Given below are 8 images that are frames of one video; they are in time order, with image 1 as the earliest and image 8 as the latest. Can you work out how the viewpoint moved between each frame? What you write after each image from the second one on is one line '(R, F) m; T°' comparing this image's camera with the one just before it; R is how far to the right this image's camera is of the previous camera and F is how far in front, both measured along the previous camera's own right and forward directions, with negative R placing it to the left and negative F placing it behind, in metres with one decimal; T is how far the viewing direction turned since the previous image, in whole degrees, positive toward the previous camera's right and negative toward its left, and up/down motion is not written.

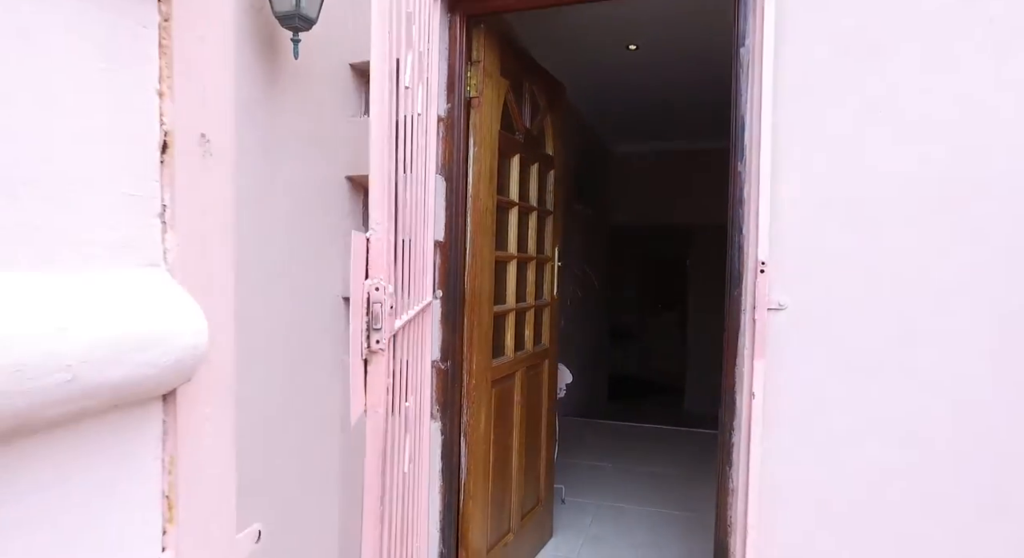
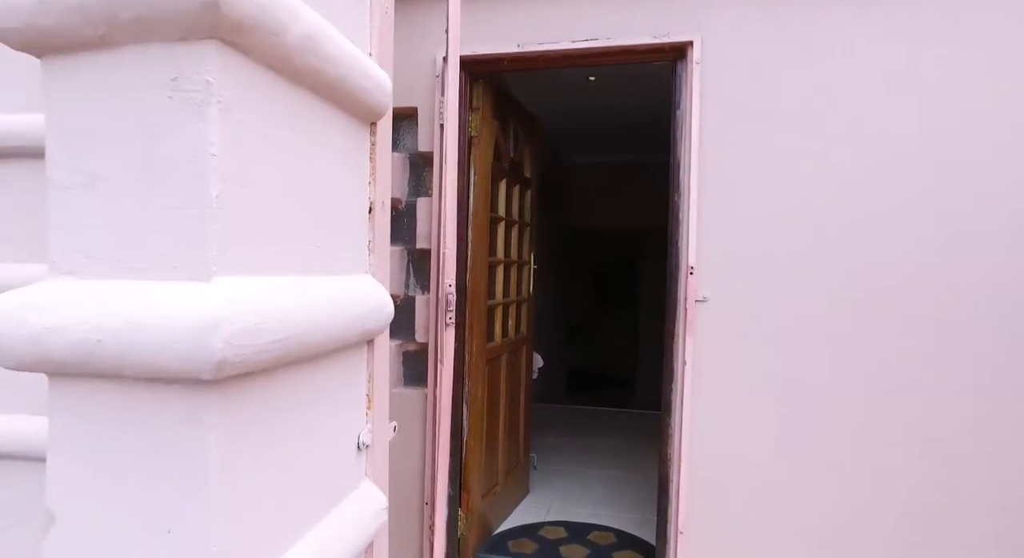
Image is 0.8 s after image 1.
(-0.2, -0.6) m; +5°
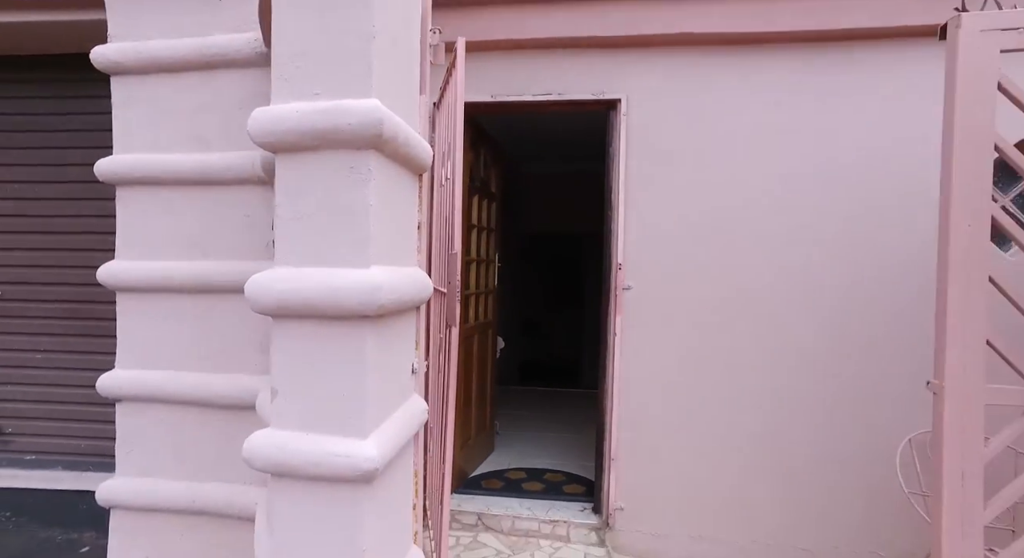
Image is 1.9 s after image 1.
(-0.1, -0.7) m; +5°
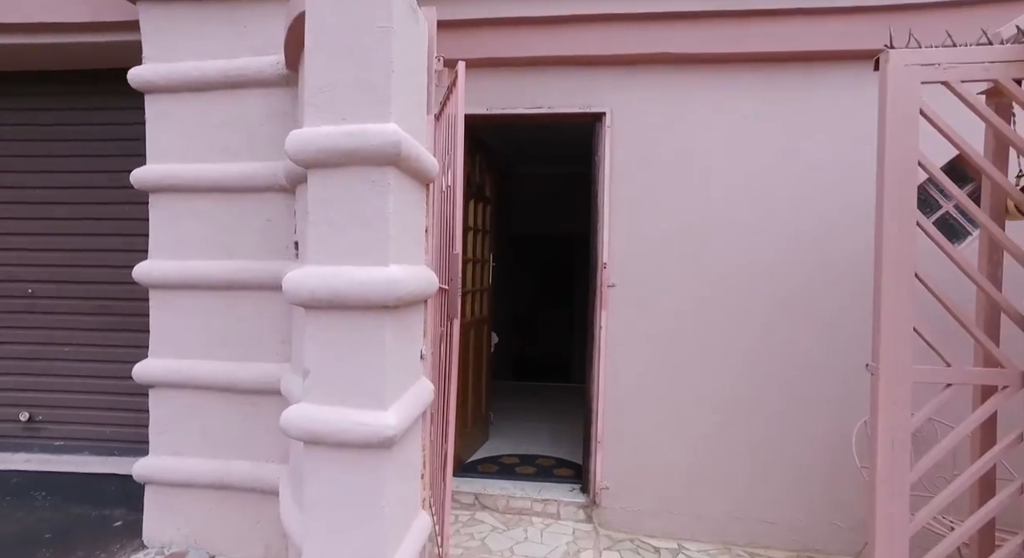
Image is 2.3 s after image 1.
(0.0, -0.3) m; +1°
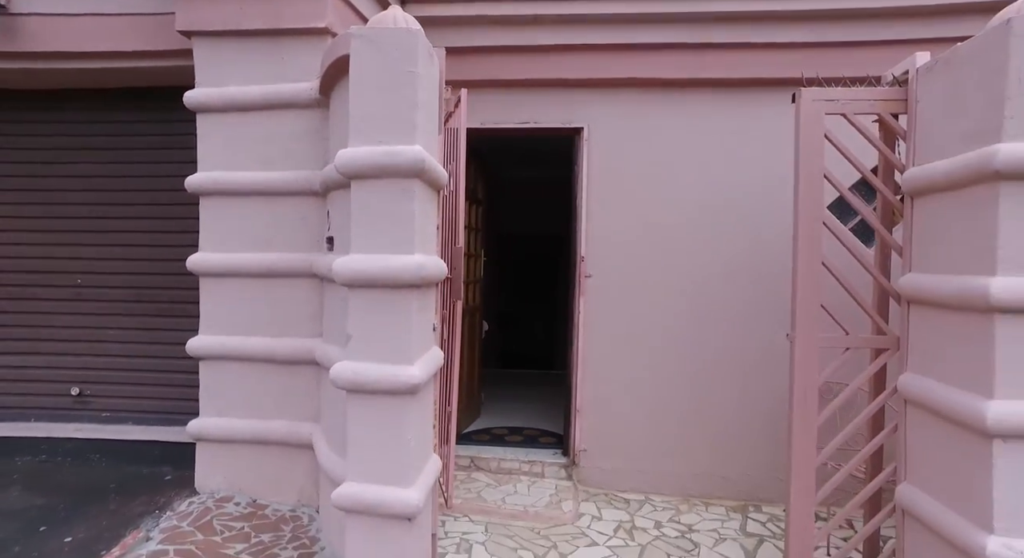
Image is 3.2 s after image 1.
(-0.1, -0.5) m; +2°
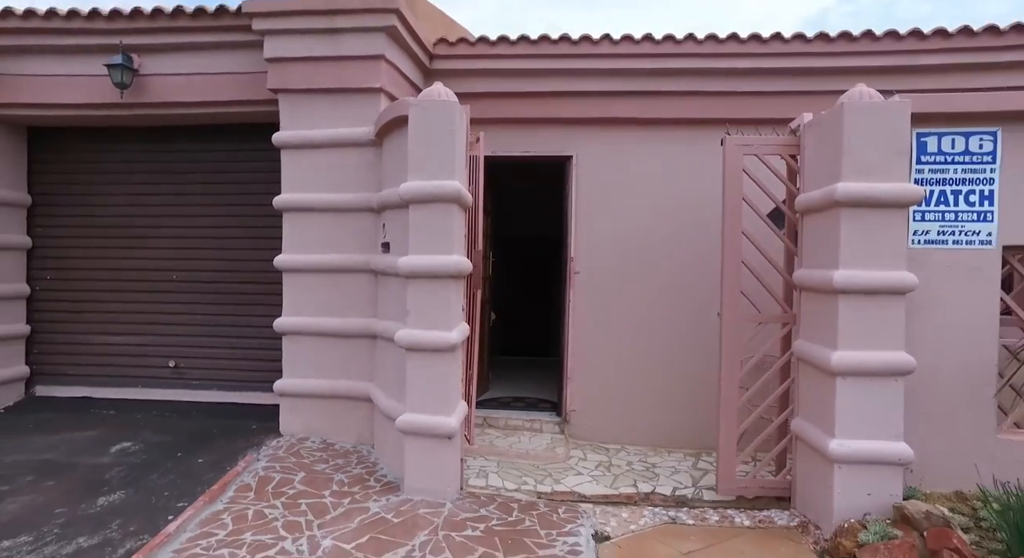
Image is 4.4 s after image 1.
(-0.1, -0.9) m; 0°
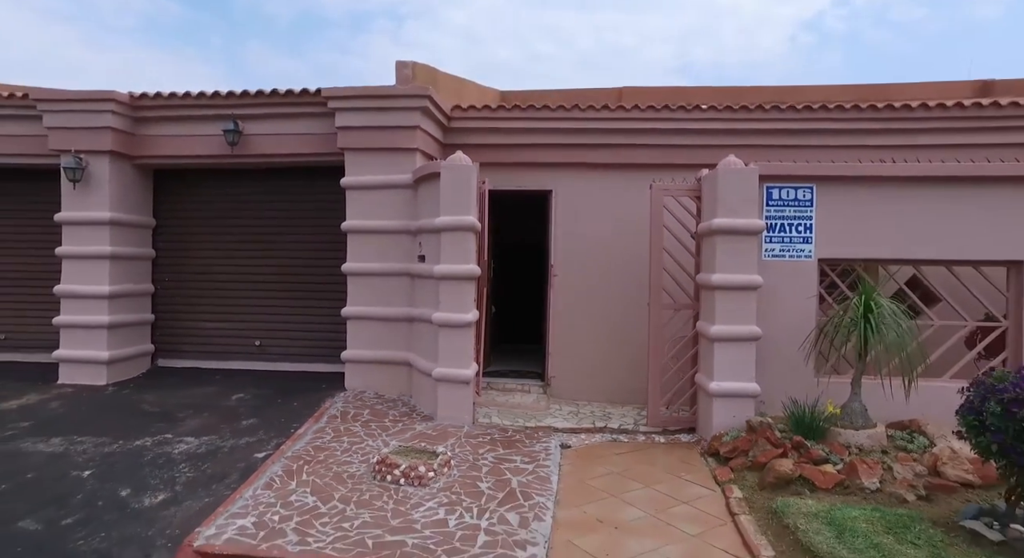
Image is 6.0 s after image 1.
(0.0, -1.6) m; 0°
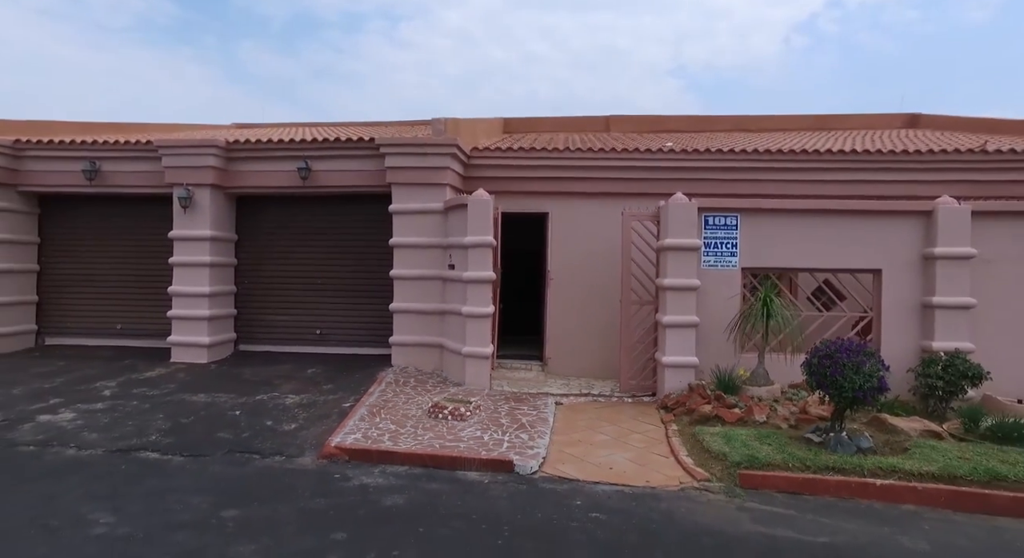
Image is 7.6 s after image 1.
(-0.1, -1.6) m; 0°
